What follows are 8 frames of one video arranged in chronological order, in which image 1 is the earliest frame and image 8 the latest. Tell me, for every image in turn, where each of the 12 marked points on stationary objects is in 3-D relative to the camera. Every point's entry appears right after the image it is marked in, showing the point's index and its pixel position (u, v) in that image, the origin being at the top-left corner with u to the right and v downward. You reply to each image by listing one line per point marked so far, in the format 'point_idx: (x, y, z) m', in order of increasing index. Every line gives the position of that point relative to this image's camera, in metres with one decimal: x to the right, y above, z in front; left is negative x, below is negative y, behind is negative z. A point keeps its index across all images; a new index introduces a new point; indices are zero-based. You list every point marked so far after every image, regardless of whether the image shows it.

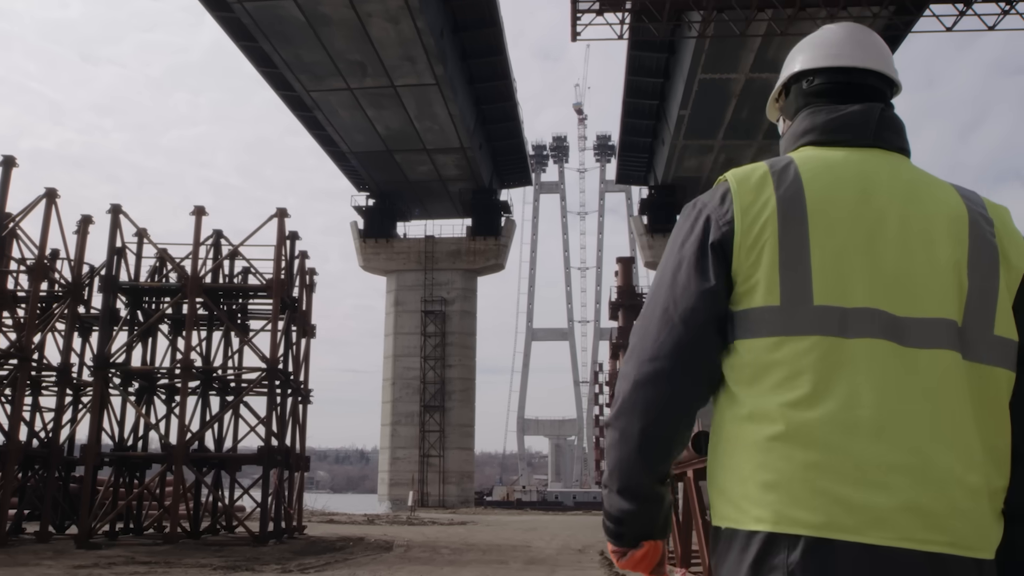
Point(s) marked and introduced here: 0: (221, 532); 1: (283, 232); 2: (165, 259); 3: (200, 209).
0: (-6.0, -5.0, +17.5) m
1: (-3.5, +0.9, +13.0) m
2: (-5.4, +0.5, +13.3) m
3: (-4.4, +1.1, +12.0) m
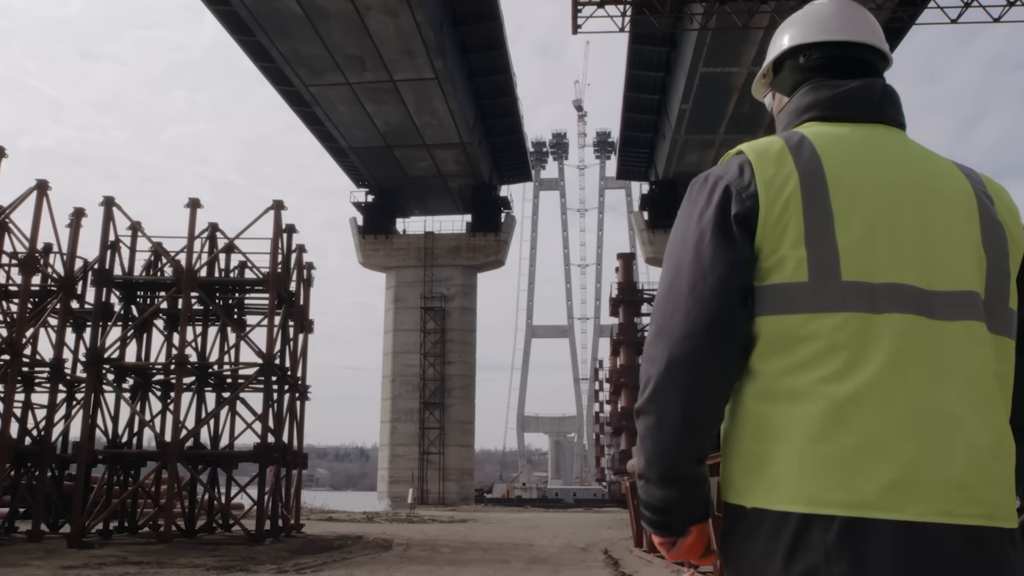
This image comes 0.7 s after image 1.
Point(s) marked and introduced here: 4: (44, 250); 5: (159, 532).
0: (-6.0, -4.9, +17.3) m
1: (-3.5, +1.0, +12.7) m
2: (-5.3, +0.5, +13.1) m
3: (-4.3, +1.2, +11.7) m
4: (-9.7, +0.8, +17.8) m
5: (-6.3, -4.3, +15.0) m
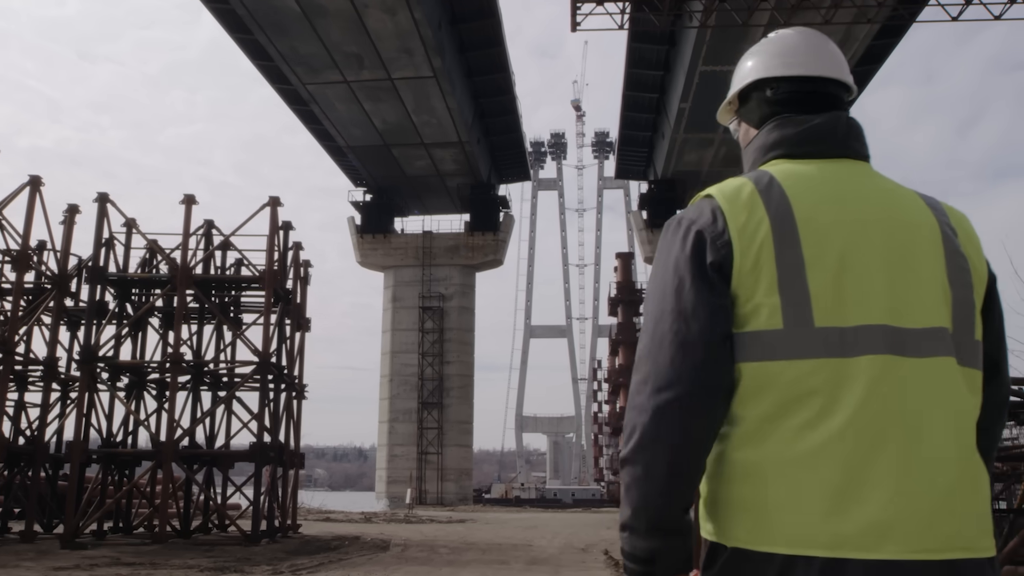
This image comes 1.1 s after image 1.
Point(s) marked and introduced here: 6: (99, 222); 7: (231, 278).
0: (-6.0, -4.9, +17.2) m
1: (-3.5, +1.0, +12.6) m
2: (-5.4, +0.6, +12.9) m
3: (-4.4, +1.2, +11.6) m
4: (-9.7, +0.8, +17.7) m
5: (-6.3, -4.2, +14.9) m
6: (-5.9, +1.0, +12.2) m
7: (-4.6, +0.2, +14.0) m
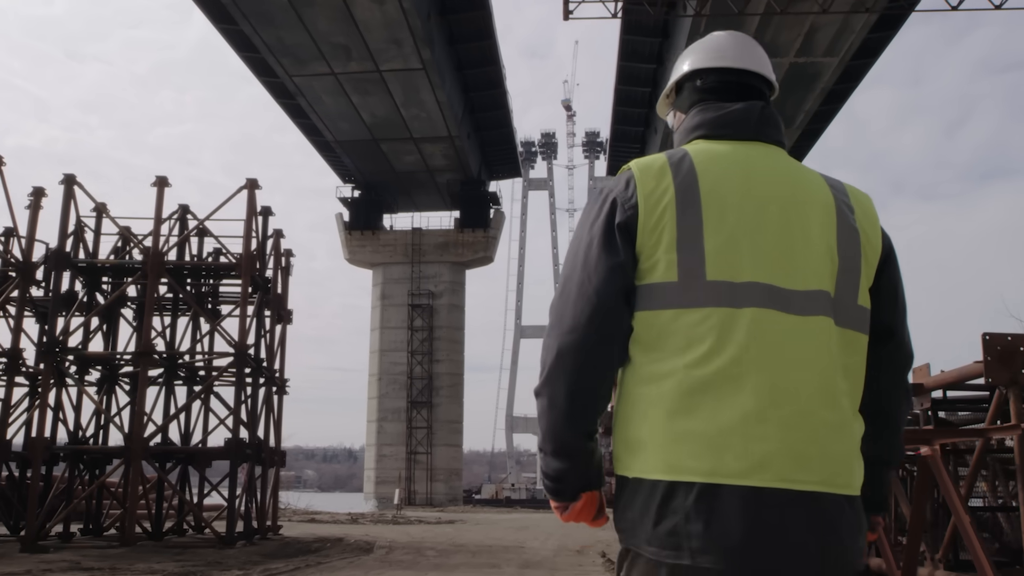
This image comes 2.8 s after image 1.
0: (-6.2, -4.7, +16.5) m
1: (-3.6, +1.1, +12.0) m
2: (-5.5, +0.7, +12.3) m
3: (-4.5, +1.4, +11.0) m
4: (-9.9, +1.0, +17.0) m
5: (-6.5, -4.1, +14.2) m
6: (-6.0, +1.1, +11.6) m
7: (-4.7, +0.4, +13.4) m
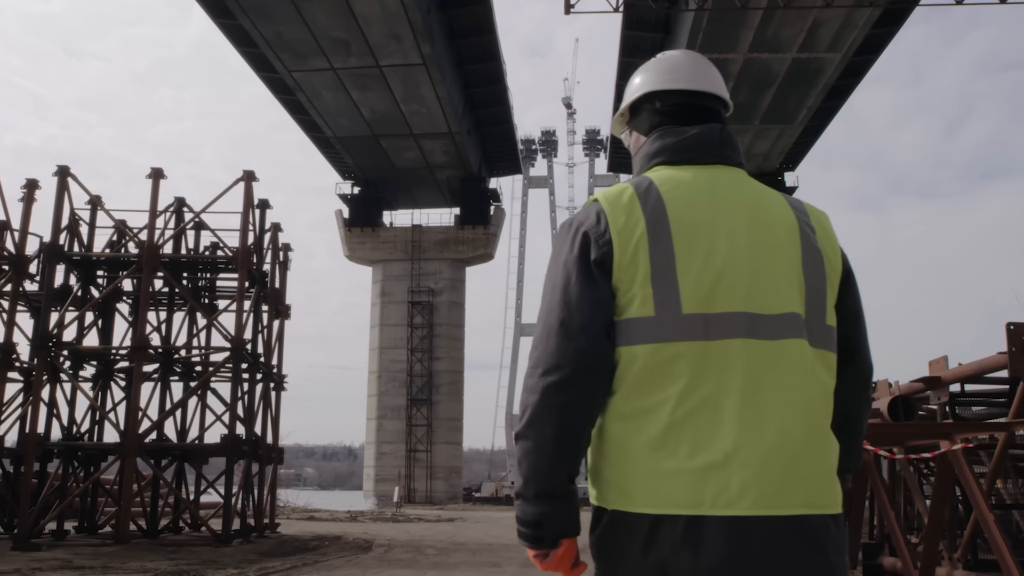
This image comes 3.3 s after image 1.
0: (-6.2, -4.6, +16.4) m
1: (-3.6, +1.2, +11.8) m
2: (-5.5, +0.8, +12.1) m
3: (-4.4, +1.4, +10.8) m
4: (-9.9, +1.1, +16.8) m
5: (-6.5, -4.0, +14.1) m
6: (-6.0, +1.2, +11.4) m
7: (-4.7, +0.4, +13.2) m
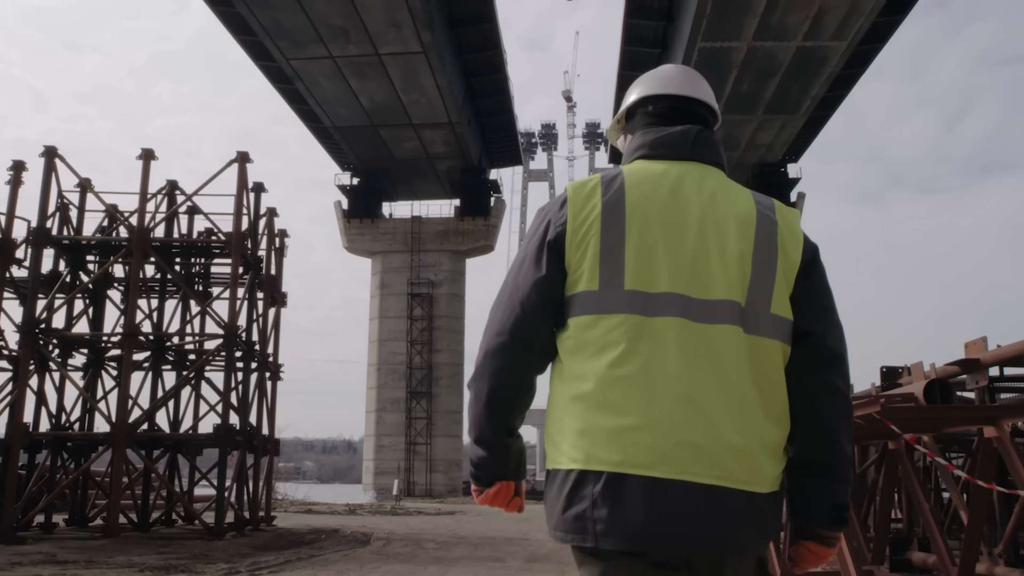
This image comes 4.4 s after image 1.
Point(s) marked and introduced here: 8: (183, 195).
0: (-6.2, -4.4, +16.0) m
1: (-3.5, +1.4, +11.4) m
2: (-5.4, +1.0, +11.7) m
3: (-4.4, +1.6, +10.4) m
4: (-9.9, +1.3, +16.5) m
5: (-6.4, -3.8, +13.7) m
6: (-5.9, +1.4, +11.0) m
7: (-4.7, +0.6, +12.9) m
8: (-7.2, +2.1, +18.9) m
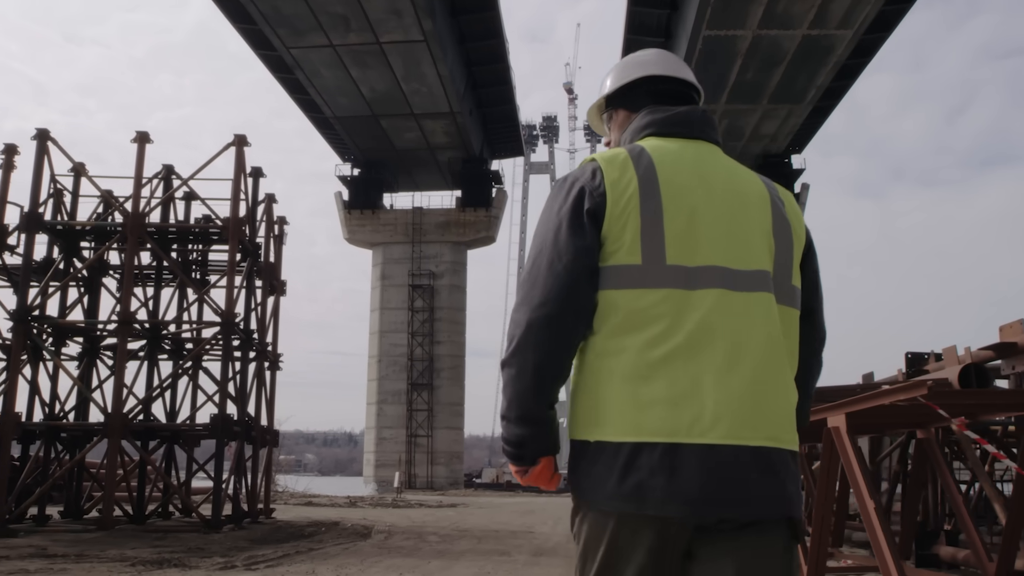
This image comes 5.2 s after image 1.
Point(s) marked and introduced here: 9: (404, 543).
0: (-6.1, -4.2, +15.8) m
1: (-3.5, +1.6, +11.2) m
2: (-5.4, +1.2, +11.5) m
3: (-4.4, +1.8, +10.2) m
4: (-9.8, +1.5, +16.2) m
5: (-6.4, -3.6, +13.5) m
6: (-5.9, +1.5, +10.8) m
7: (-4.6, +0.8, +12.6) m
8: (-7.2, +2.3, +18.7) m
9: (-1.8, -4.2, +14.1) m
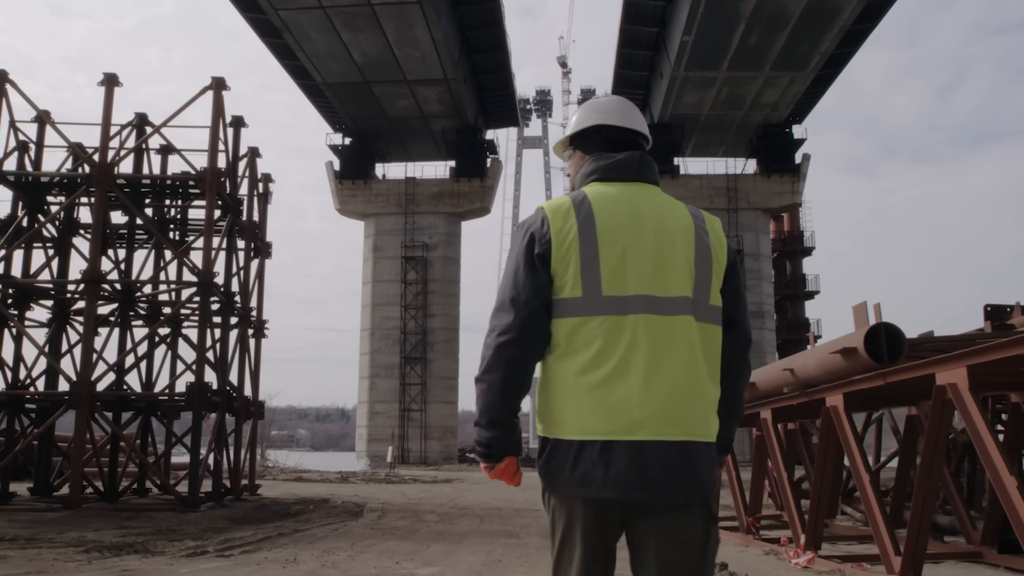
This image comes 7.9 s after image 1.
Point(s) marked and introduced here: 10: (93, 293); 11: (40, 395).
0: (-6.1, -3.6, +15.1) m
1: (-3.5, +2.1, +10.3) m
2: (-5.4, +1.7, +10.6) m
3: (-4.3, +2.2, +9.3) m
4: (-9.8, +2.1, +15.3) m
5: (-6.4, -3.1, +12.8) m
6: (-5.8, +2.0, +9.9) m
7: (-4.6, +1.3, +11.7) m
8: (-7.2, +3.0, +17.7) m
9: (-1.8, -3.6, +13.4) m
10: (-4.8, -0.1, +10.1) m
11: (-6.5, -1.6, +12.3) m
